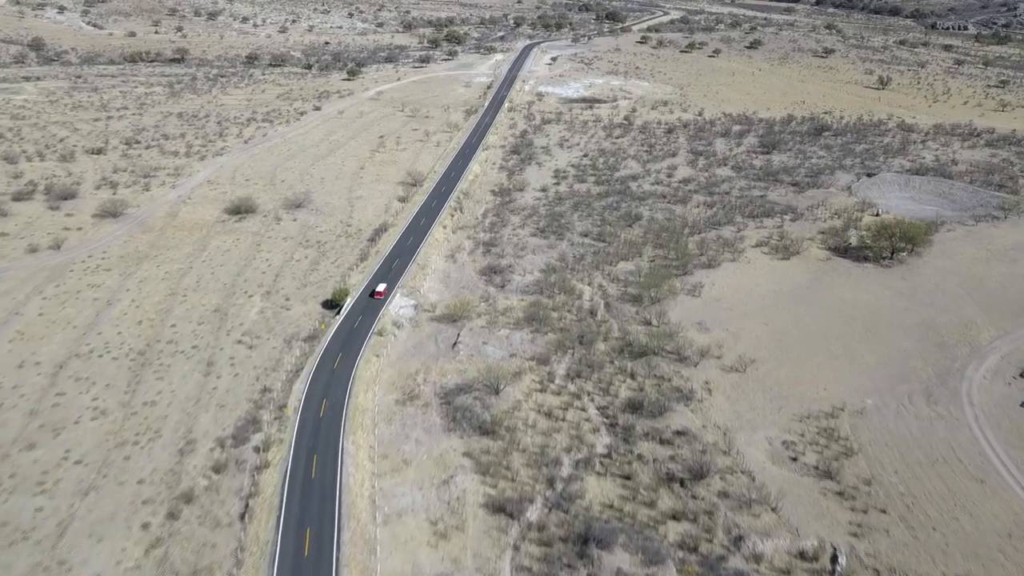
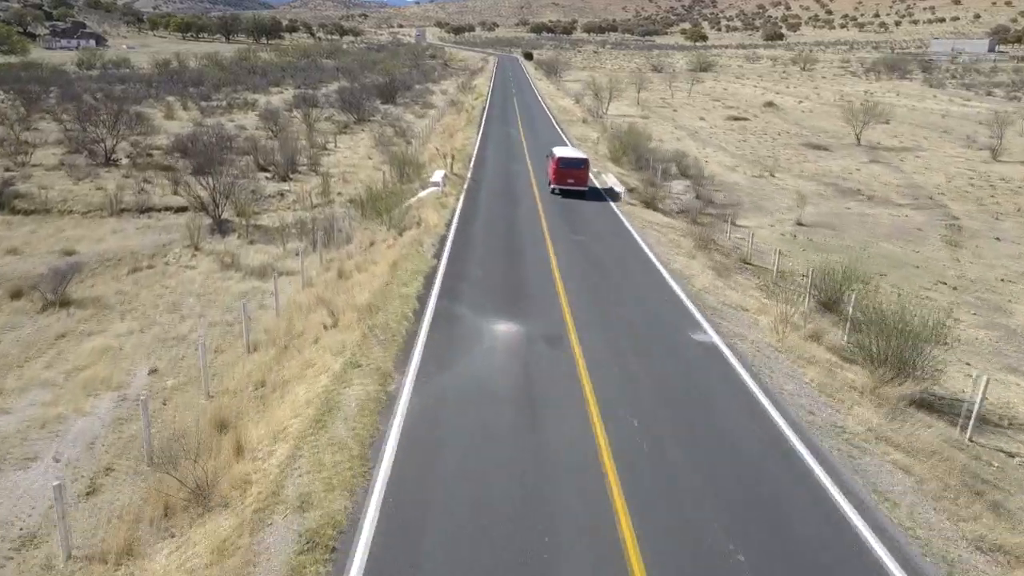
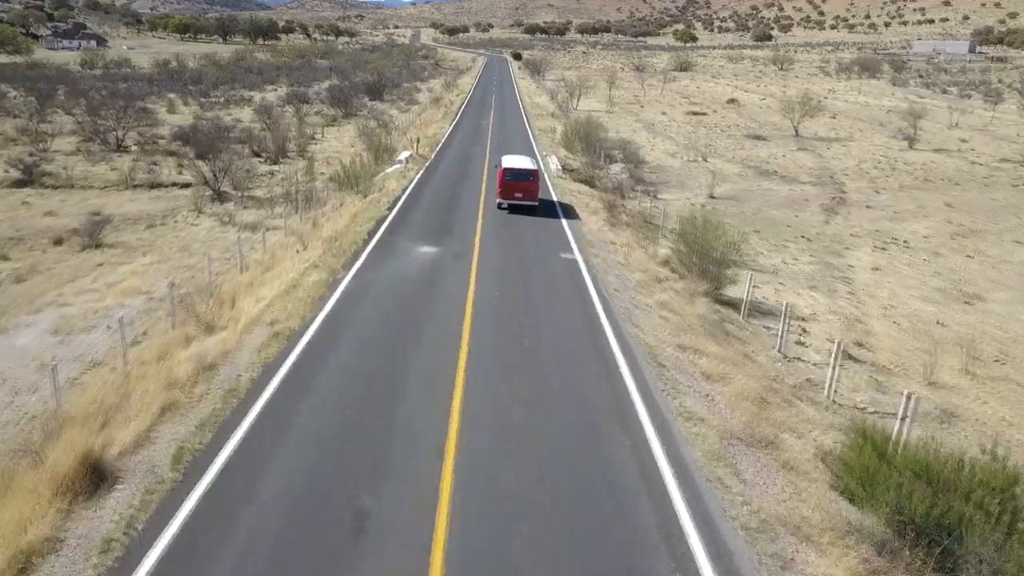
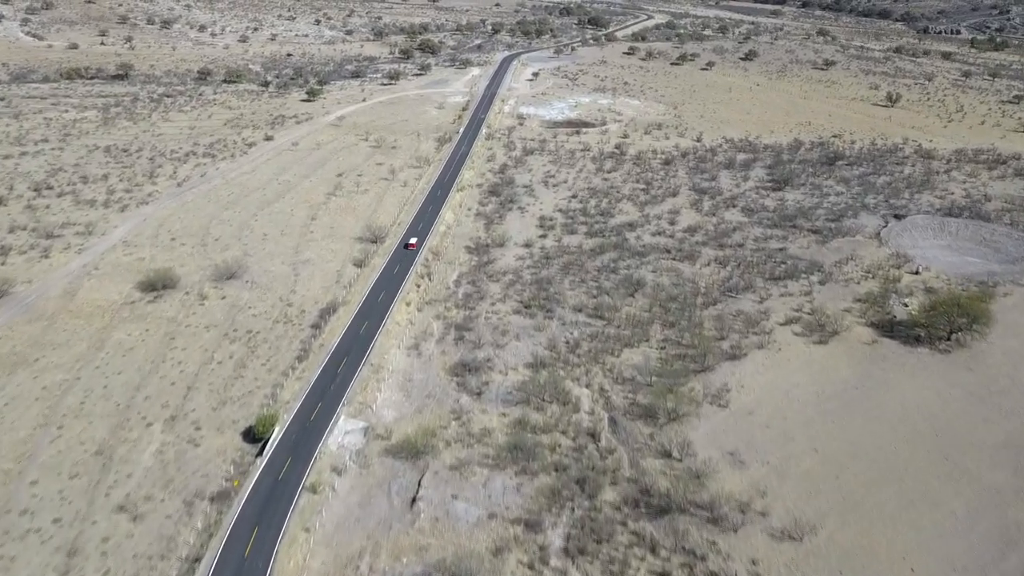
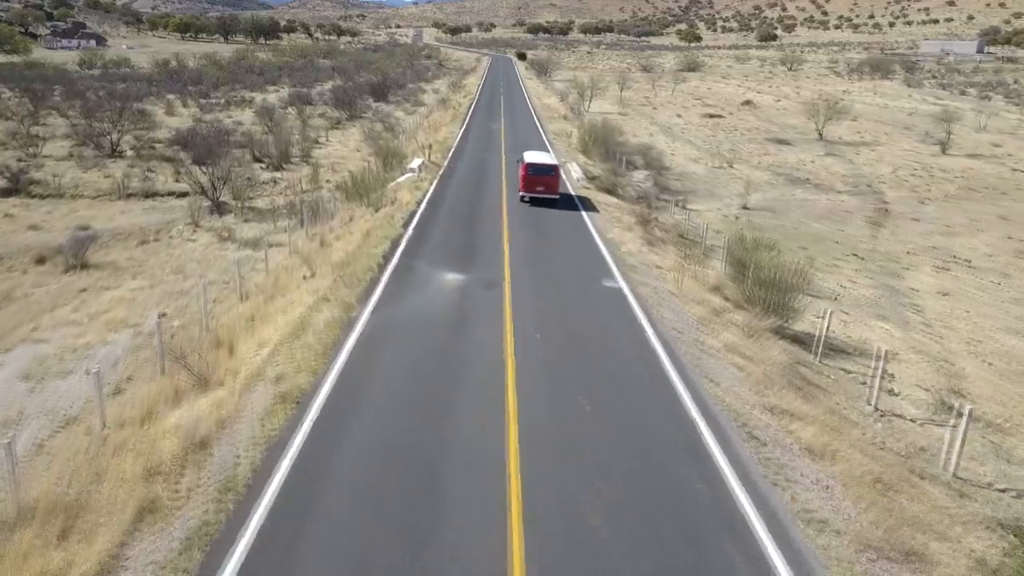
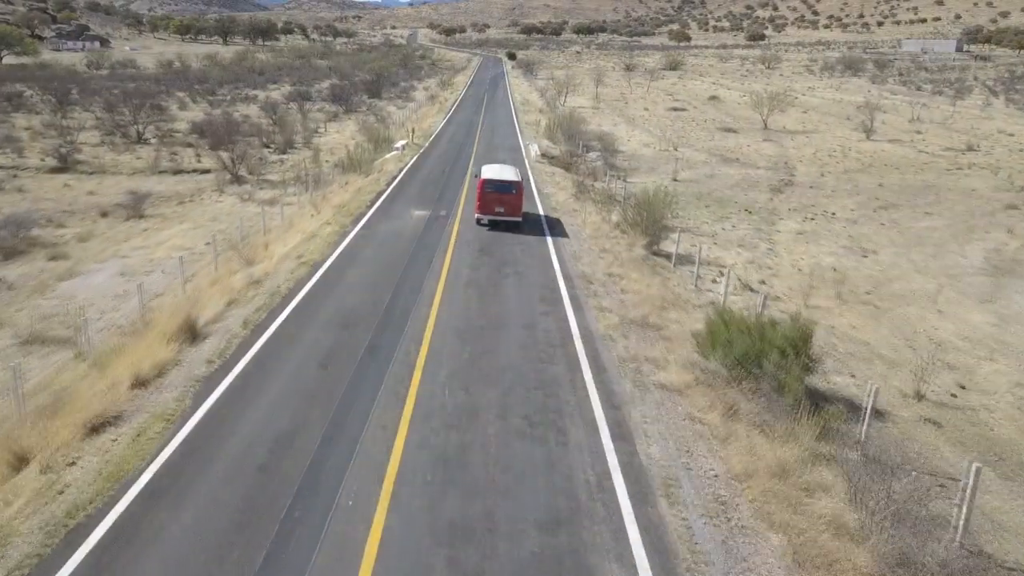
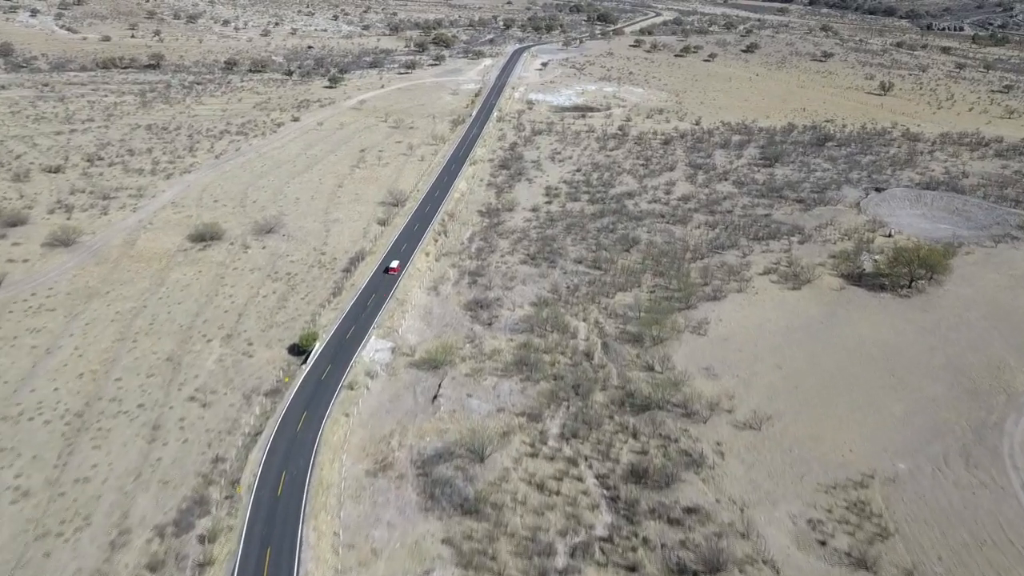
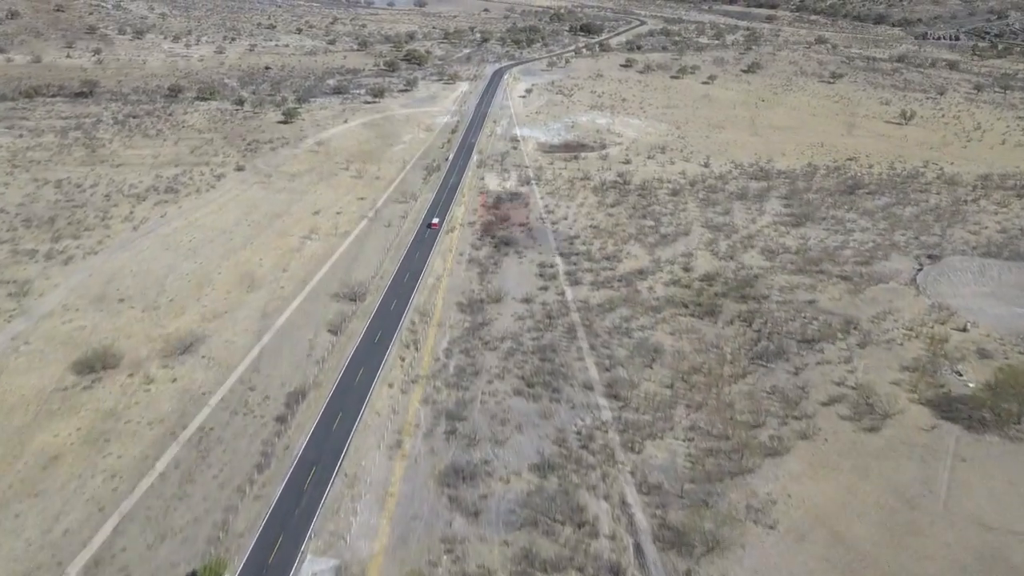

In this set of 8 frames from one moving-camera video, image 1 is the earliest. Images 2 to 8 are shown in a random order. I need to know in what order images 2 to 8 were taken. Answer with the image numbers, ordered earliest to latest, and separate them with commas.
7, 4, 8, 6, 3, 5, 2
